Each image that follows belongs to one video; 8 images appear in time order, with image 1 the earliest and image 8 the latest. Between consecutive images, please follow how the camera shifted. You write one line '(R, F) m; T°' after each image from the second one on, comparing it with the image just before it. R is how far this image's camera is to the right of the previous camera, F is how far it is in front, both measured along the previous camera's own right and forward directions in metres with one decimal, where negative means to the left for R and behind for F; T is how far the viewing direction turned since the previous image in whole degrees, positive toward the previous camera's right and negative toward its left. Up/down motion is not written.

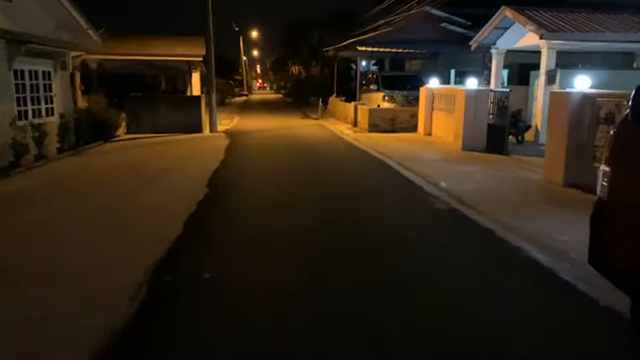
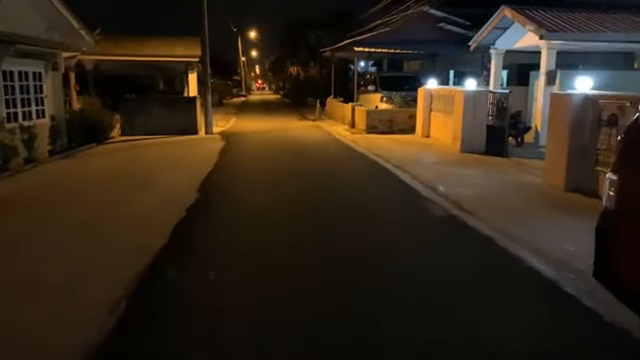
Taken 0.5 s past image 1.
(+0.1, +0.3) m; 0°
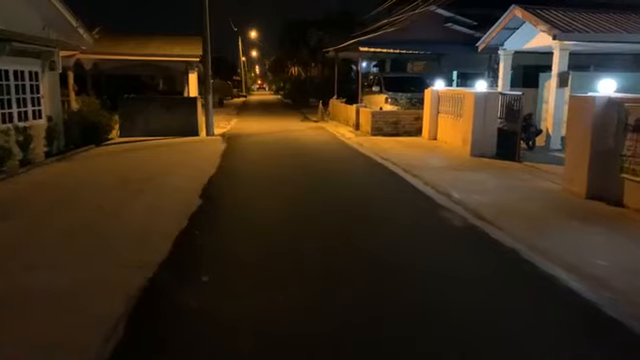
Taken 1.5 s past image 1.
(-0.2, +0.5) m; 0°
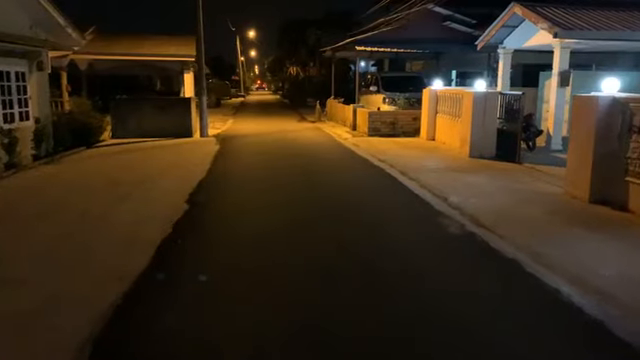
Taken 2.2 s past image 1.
(+0.1, +0.4) m; 0°
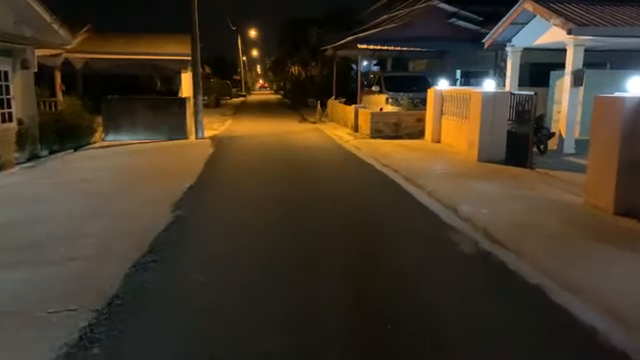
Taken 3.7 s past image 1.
(+0.1, +0.8) m; 0°
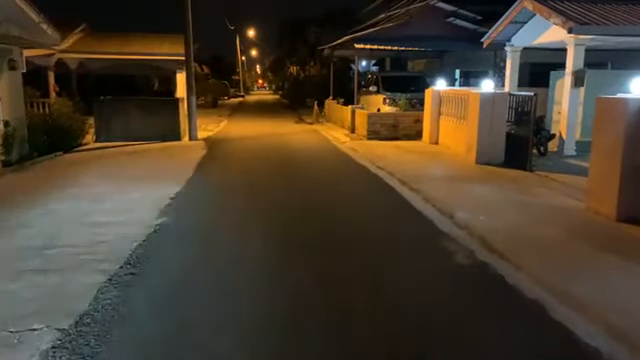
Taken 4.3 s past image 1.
(+0.1, +0.3) m; 0°
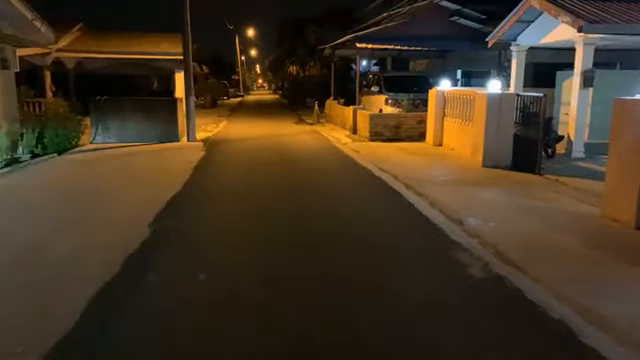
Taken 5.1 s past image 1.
(-0.1, +0.4) m; 0°
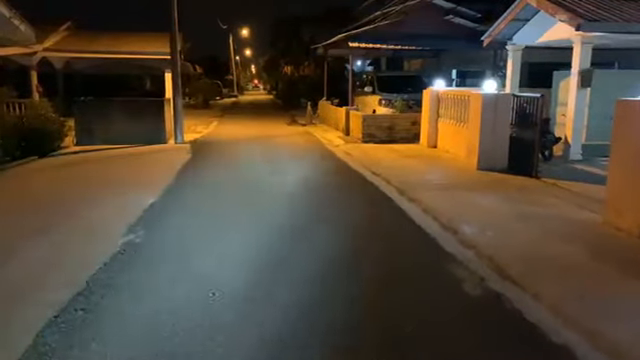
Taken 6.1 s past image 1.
(+0.1, +0.5) m; 0°
